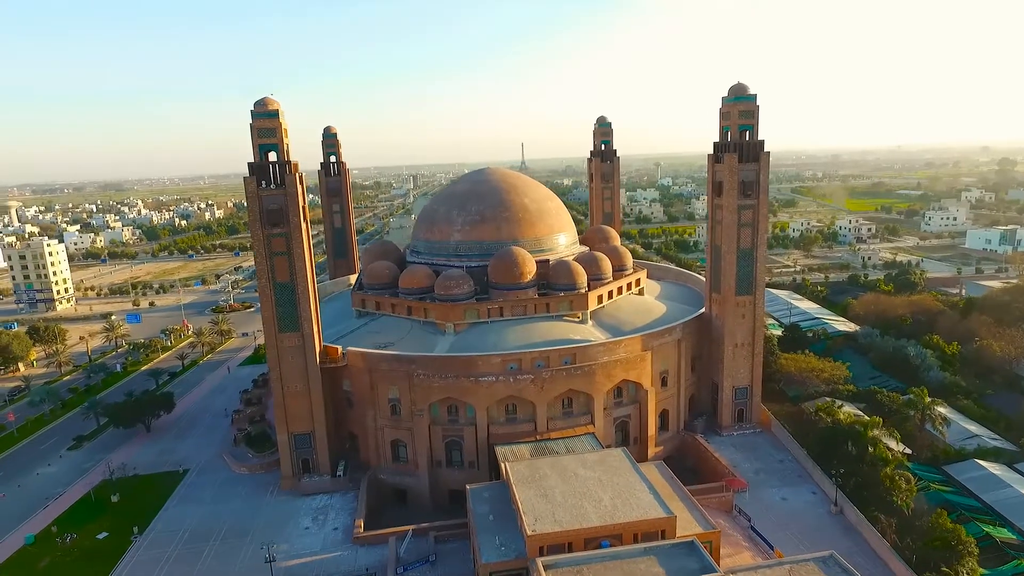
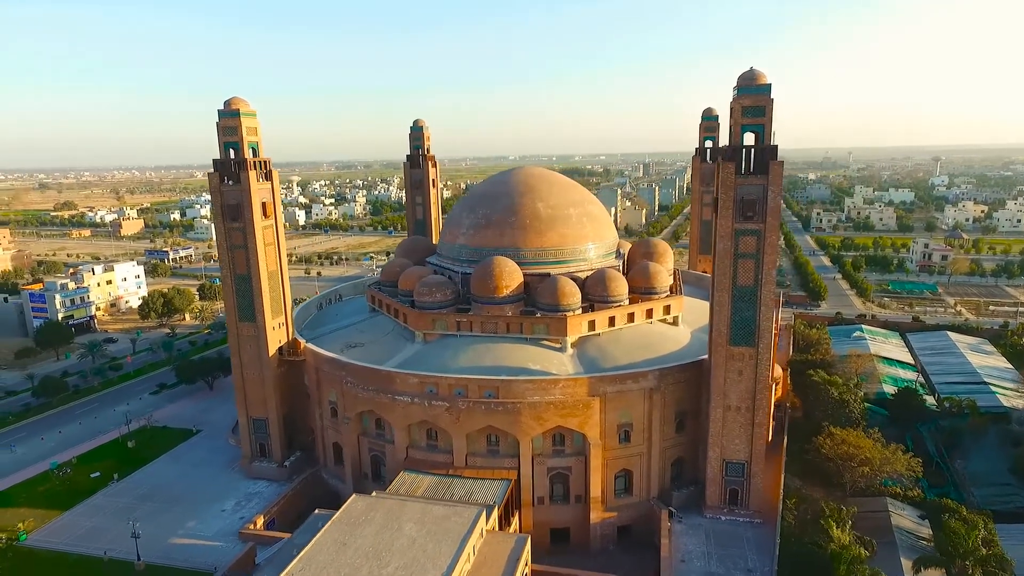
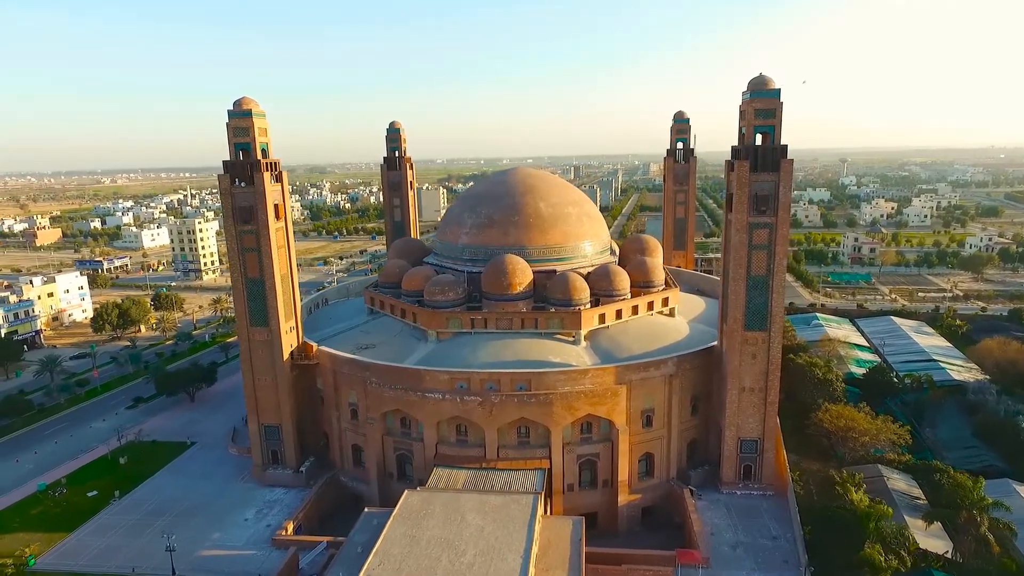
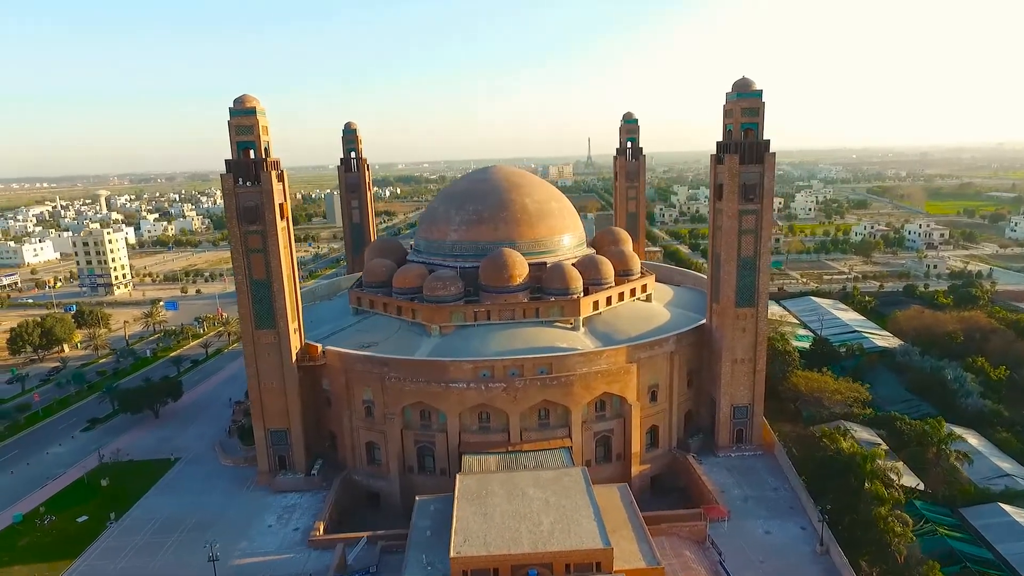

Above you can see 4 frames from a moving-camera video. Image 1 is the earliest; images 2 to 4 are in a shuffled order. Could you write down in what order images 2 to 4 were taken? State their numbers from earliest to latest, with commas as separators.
4, 3, 2
